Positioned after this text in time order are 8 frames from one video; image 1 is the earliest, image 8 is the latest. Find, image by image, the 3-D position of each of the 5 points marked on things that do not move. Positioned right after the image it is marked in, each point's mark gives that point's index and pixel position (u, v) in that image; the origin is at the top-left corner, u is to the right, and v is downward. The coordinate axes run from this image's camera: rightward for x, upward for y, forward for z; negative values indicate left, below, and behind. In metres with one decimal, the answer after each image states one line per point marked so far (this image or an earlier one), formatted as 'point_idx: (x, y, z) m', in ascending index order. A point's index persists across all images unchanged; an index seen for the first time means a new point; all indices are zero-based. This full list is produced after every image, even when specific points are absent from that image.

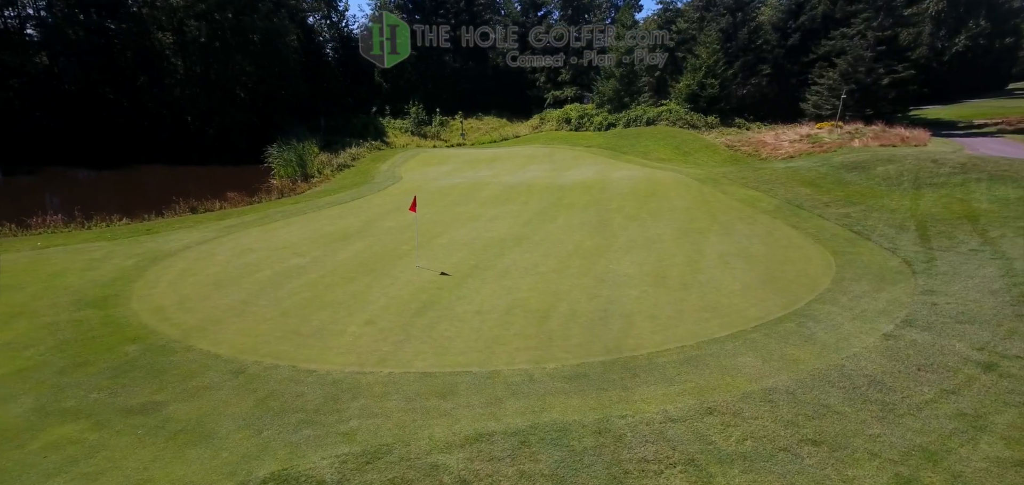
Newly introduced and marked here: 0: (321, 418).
0: (-2.0, -1.8, +4.8) m
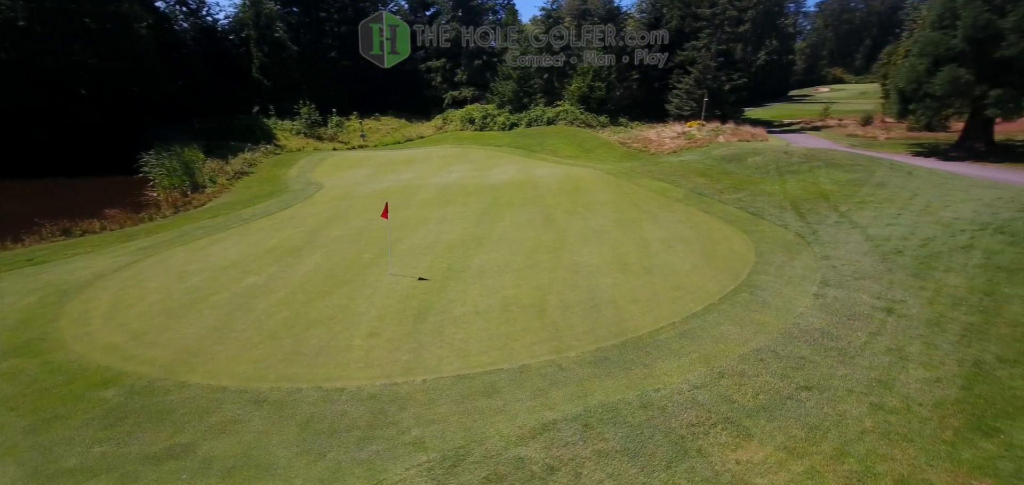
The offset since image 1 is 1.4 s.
0: (-1.4, -1.9, +4.6) m
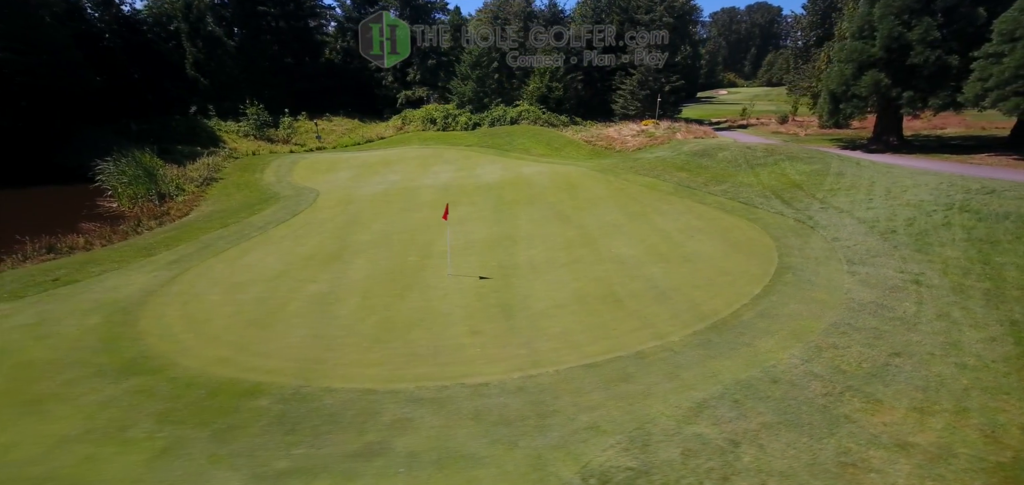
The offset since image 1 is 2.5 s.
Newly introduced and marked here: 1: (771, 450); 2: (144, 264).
0: (+0.4, -1.9, +4.6) m
1: (+2.4, -1.9, +4.1) m
2: (-6.5, -0.5, +8.0) m
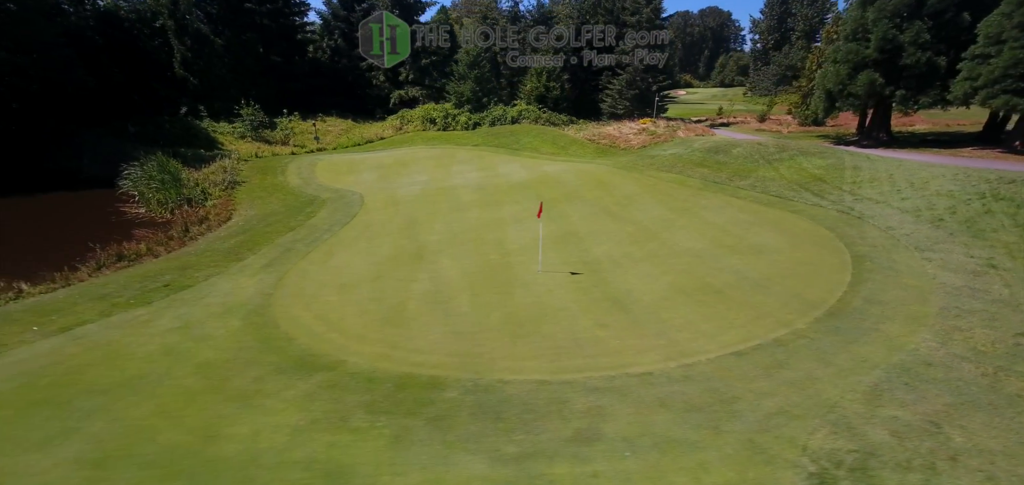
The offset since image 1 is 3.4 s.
0: (+2.3, -1.7, +4.7) m
1: (+4.3, -1.7, +4.2) m
2: (-4.7, -0.5, +7.8) m
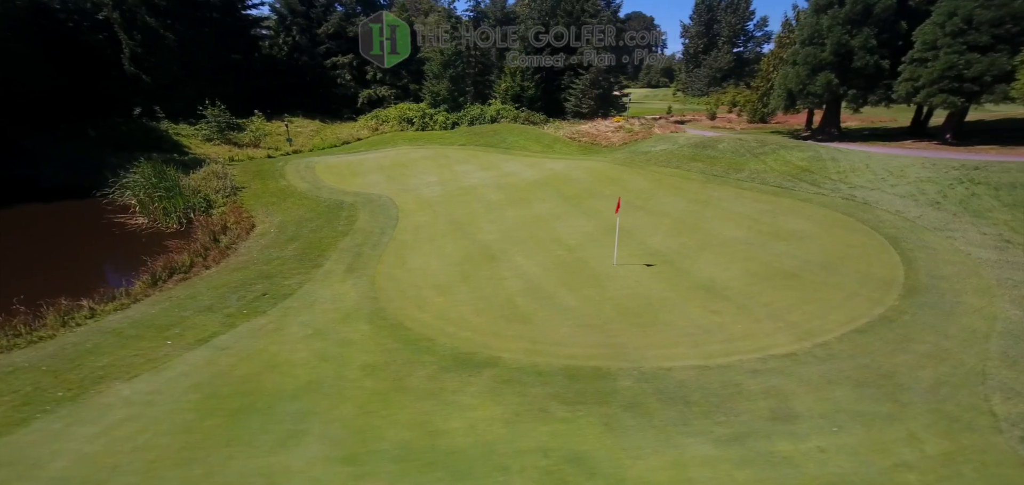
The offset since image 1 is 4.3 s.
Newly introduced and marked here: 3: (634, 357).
0: (+4.2, -1.5, +5.0) m
1: (+6.2, -1.5, +4.7) m
2: (-3.1, -0.6, +7.5) m
3: (+1.5, -1.4, +5.5) m
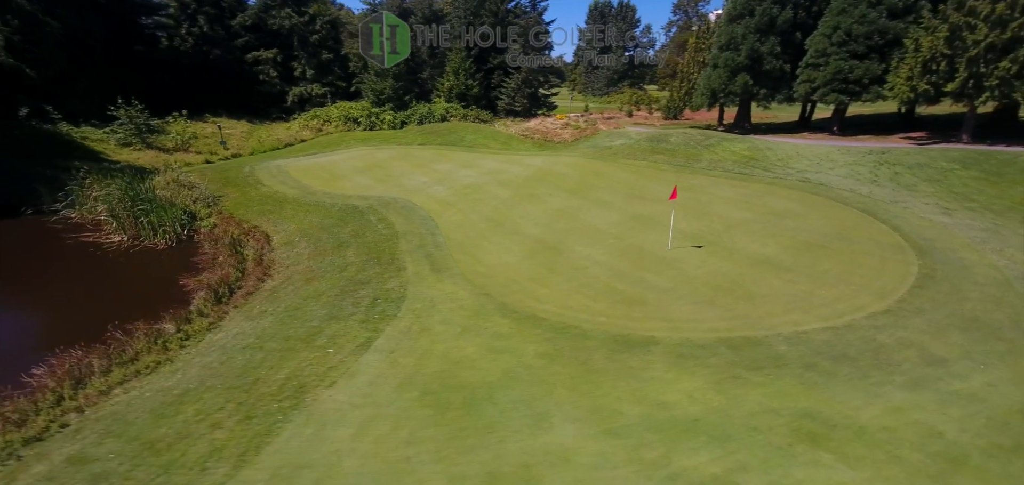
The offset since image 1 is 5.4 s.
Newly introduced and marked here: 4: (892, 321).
0: (+6.2, -1.1, +5.9) m
1: (+8.2, -0.9, +6.0) m
2: (-1.5, -0.6, +7.3) m
3: (+3.4, -1.1, +6.0) m
4: (+5.2, -1.0, +6.1) m
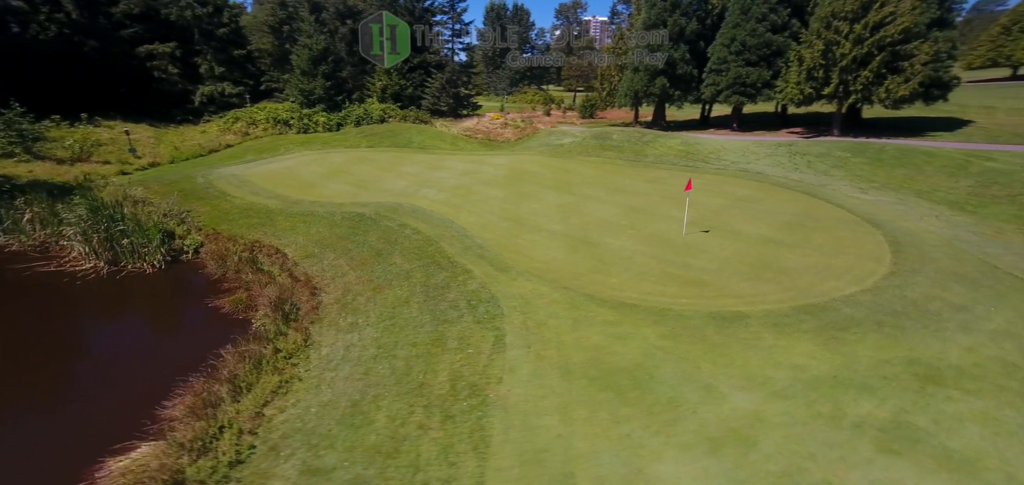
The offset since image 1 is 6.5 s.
0: (+7.5, -0.6, +7.4) m
1: (+9.5, -0.3, +7.8) m
2: (-0.3, -0.6, +7.5) m
3: (+4.7, -0.8, +7.0) m
4: (+6.5, -0.6, +7.4) m
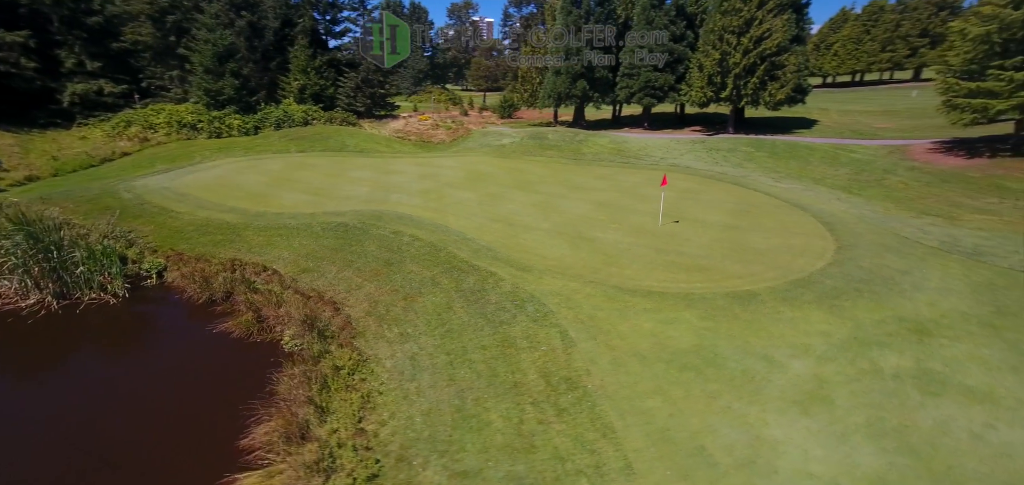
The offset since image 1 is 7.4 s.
0: (+7.8, -0.1, +9.0) m
1: (+9.7, +0.3, +9.7) m
2: (+0.2, -0.6, +7.7) m
3: (+5.2, -0.5, +8.1) m
4: (+6.8, -0.2, +8.8) m
